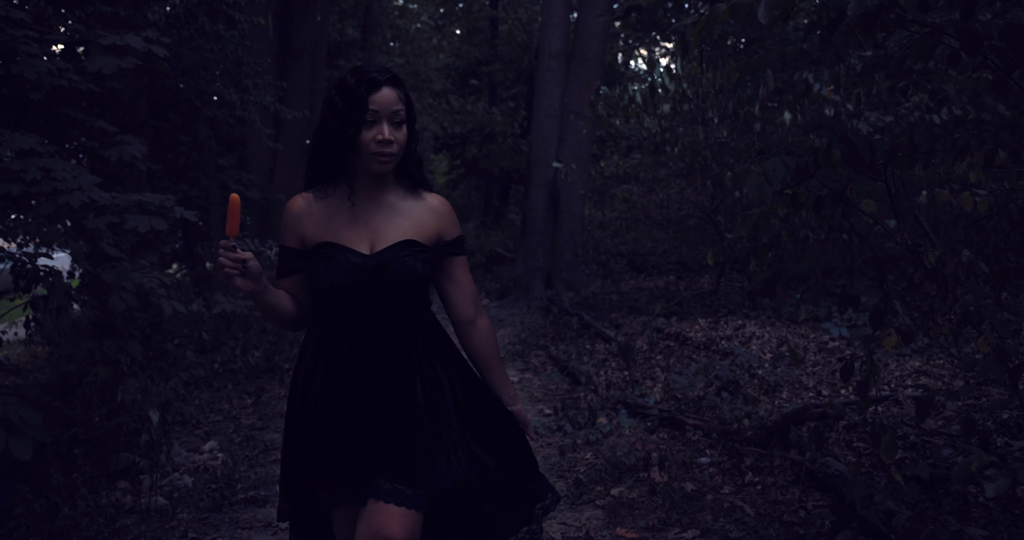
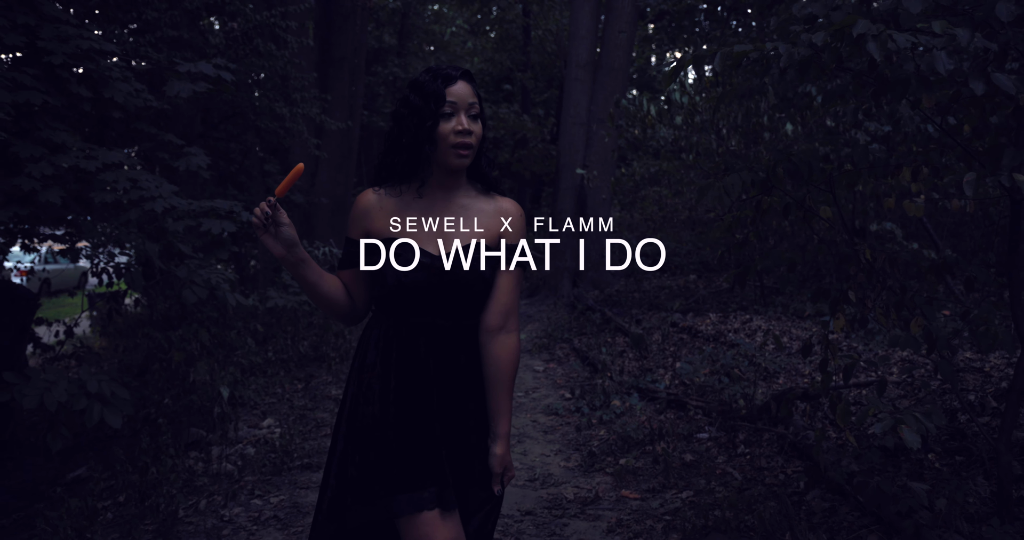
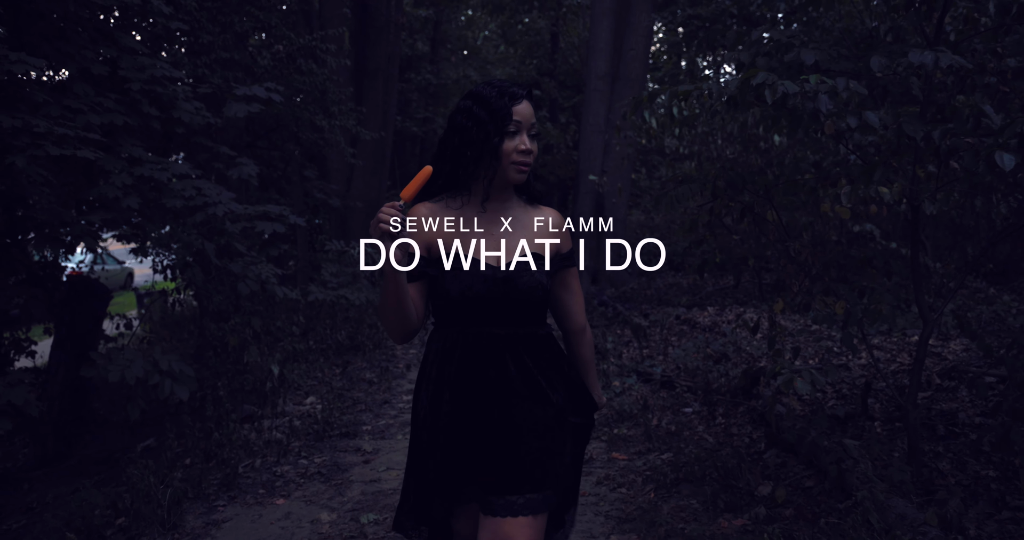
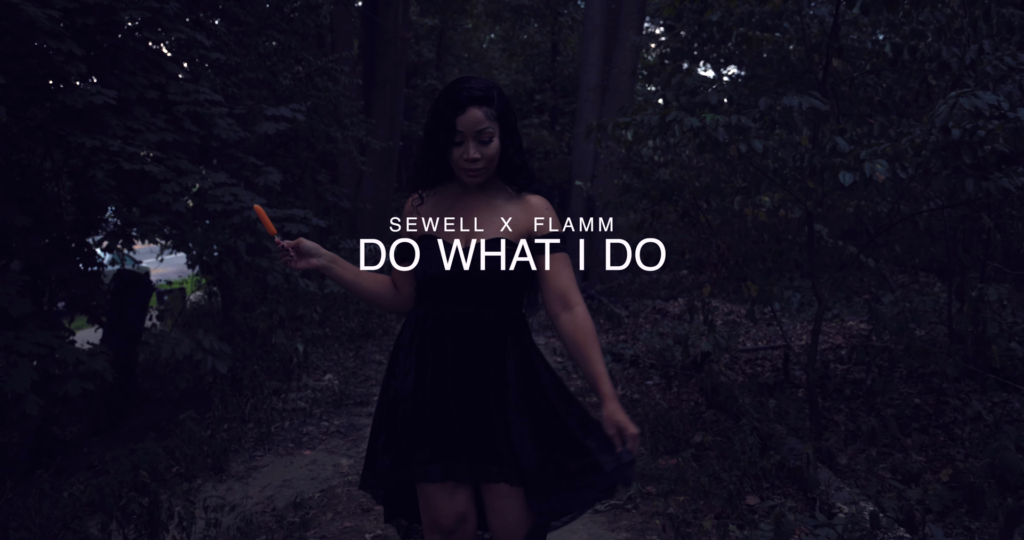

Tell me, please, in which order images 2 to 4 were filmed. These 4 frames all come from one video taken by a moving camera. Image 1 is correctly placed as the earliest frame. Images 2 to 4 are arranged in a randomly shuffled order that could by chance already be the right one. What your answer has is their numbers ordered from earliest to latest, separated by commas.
2, 3, 4
